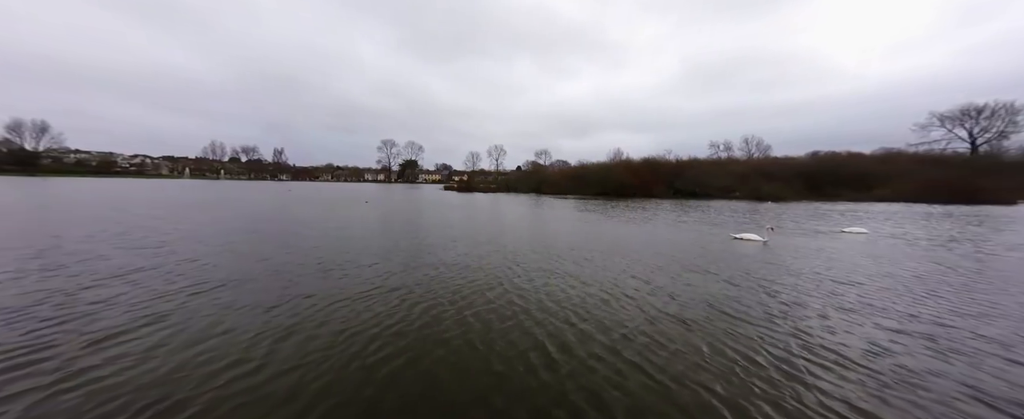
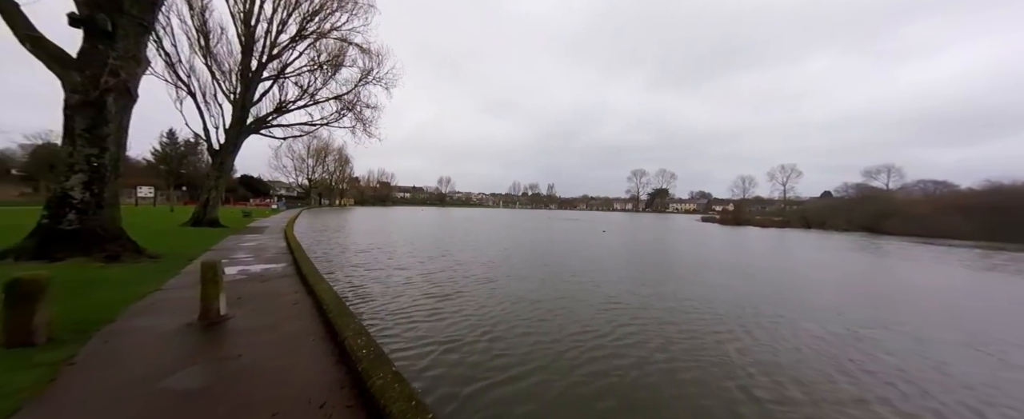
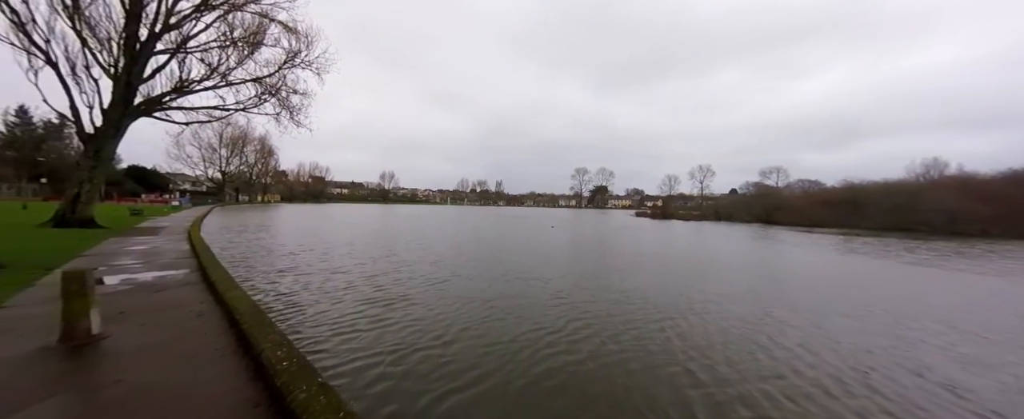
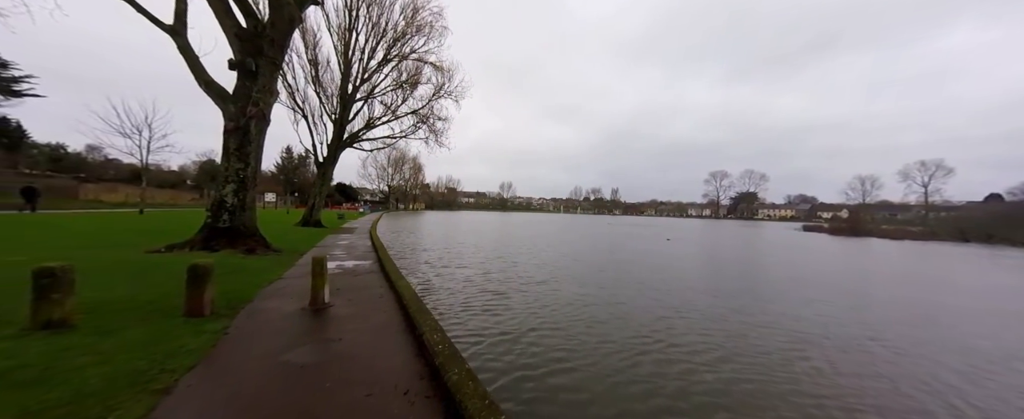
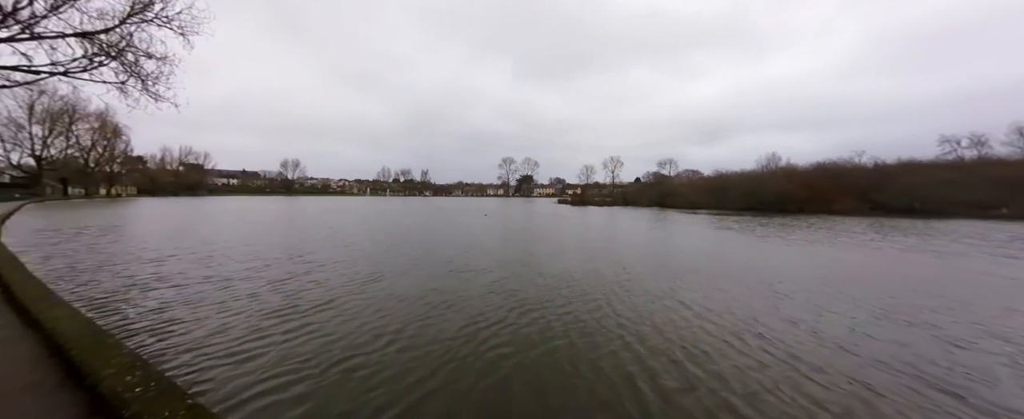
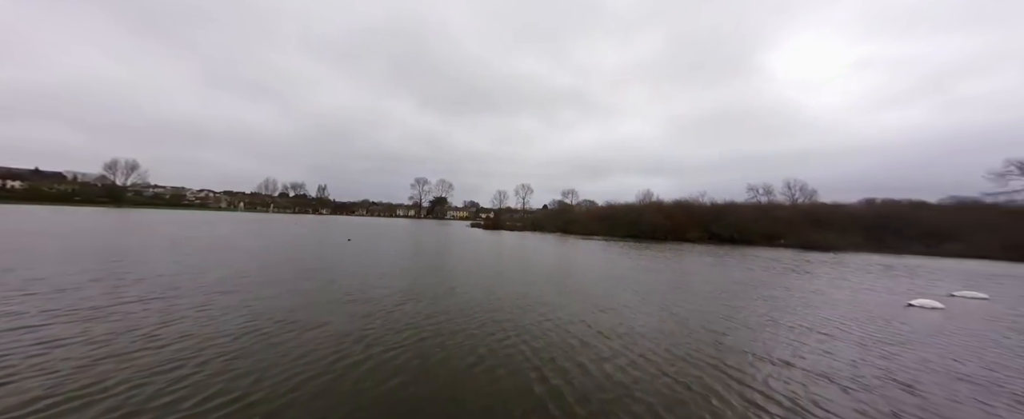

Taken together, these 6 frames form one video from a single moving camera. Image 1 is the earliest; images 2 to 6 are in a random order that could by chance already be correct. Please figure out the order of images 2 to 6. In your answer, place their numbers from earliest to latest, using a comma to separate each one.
5, 3, 2, 4, 6
